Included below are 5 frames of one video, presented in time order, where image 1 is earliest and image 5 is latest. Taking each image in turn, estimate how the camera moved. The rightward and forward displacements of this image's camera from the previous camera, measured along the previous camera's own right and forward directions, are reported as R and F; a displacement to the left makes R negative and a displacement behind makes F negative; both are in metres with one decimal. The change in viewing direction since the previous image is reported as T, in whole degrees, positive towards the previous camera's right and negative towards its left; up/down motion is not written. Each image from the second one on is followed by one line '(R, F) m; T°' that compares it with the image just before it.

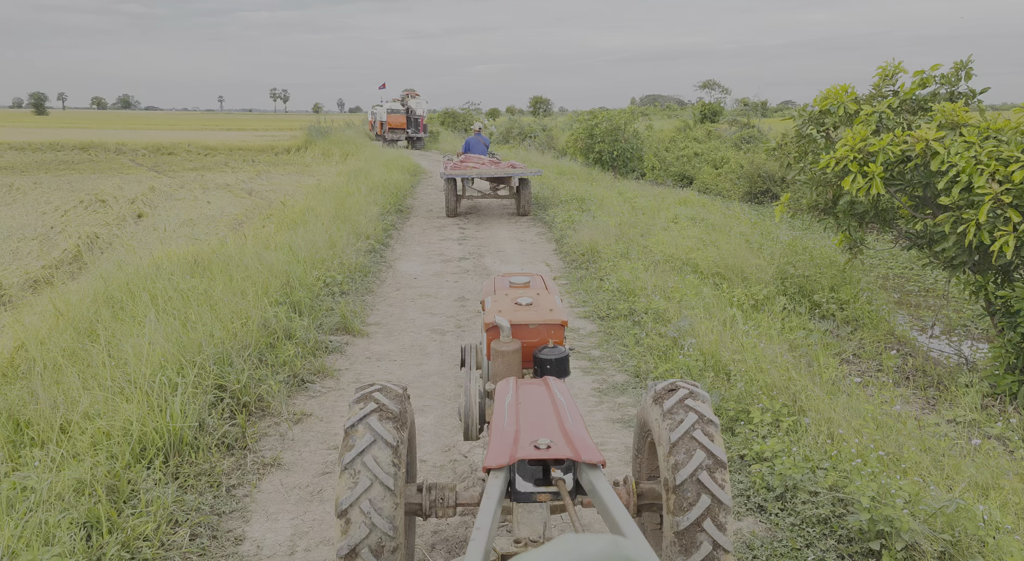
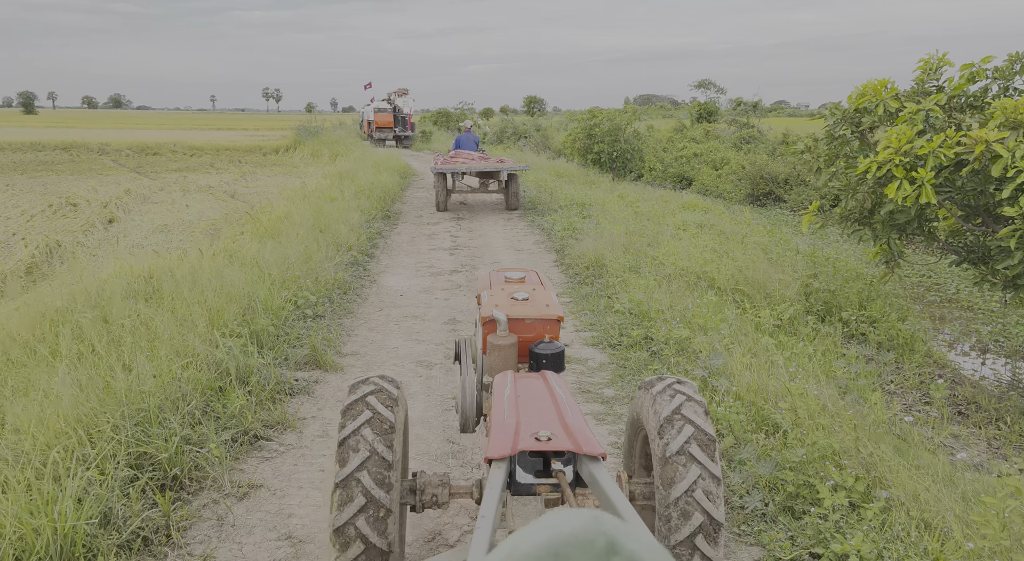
(0.0, +1.0) m; 0°
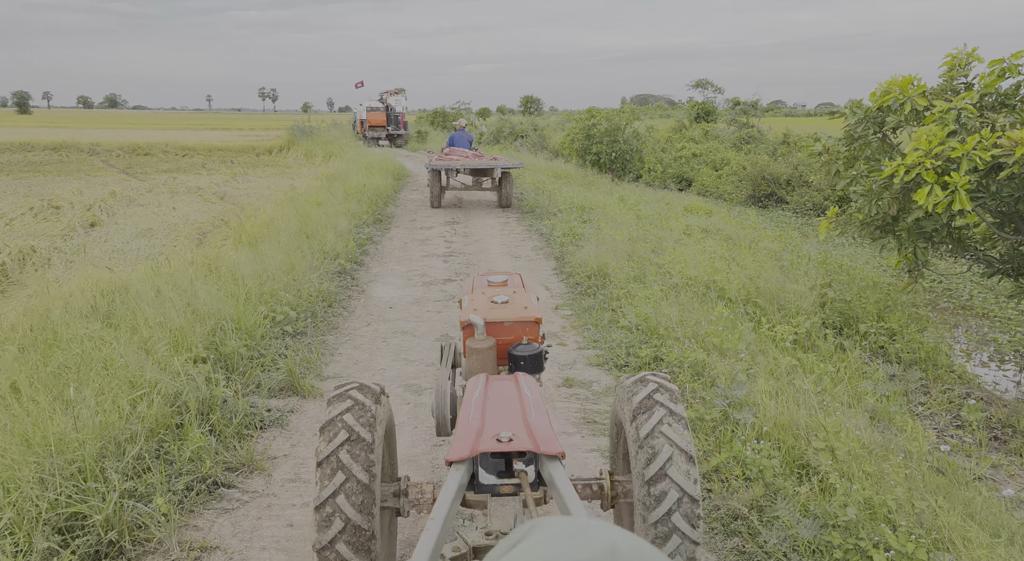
(0.0, +0.6) m; 0°
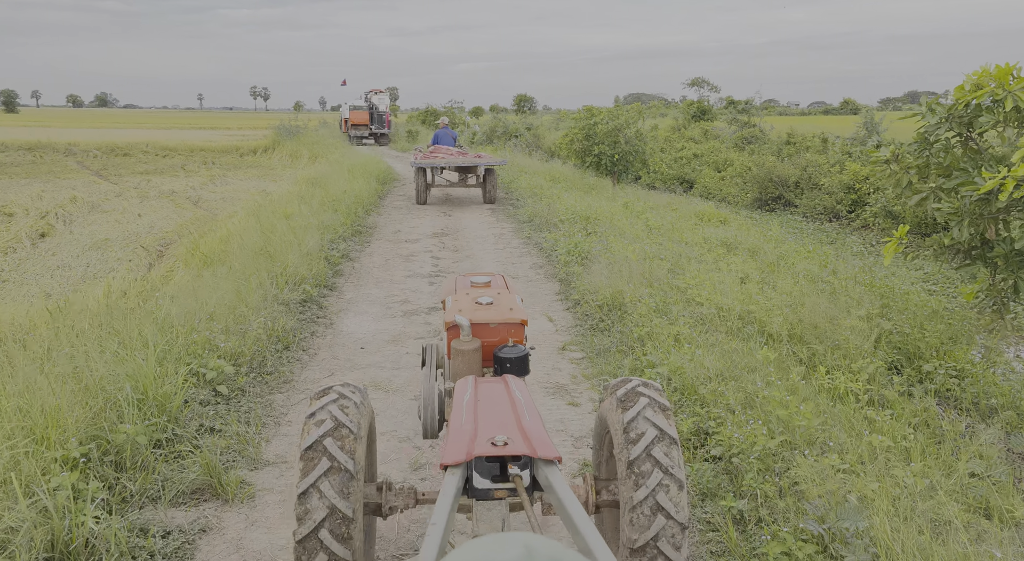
(0.0, +1.5) m; 0°
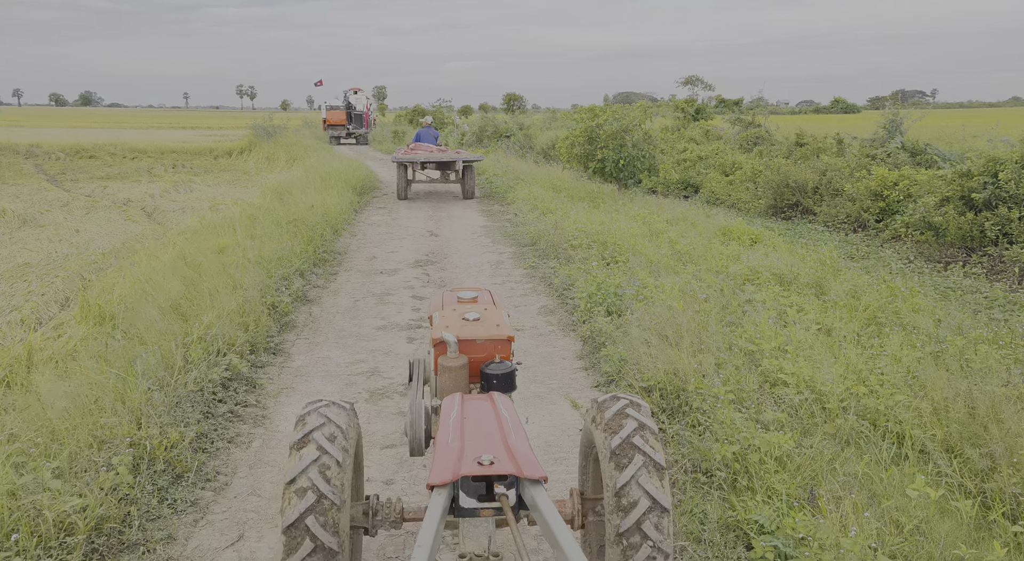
(-0.1, +2.3) m; +1°
